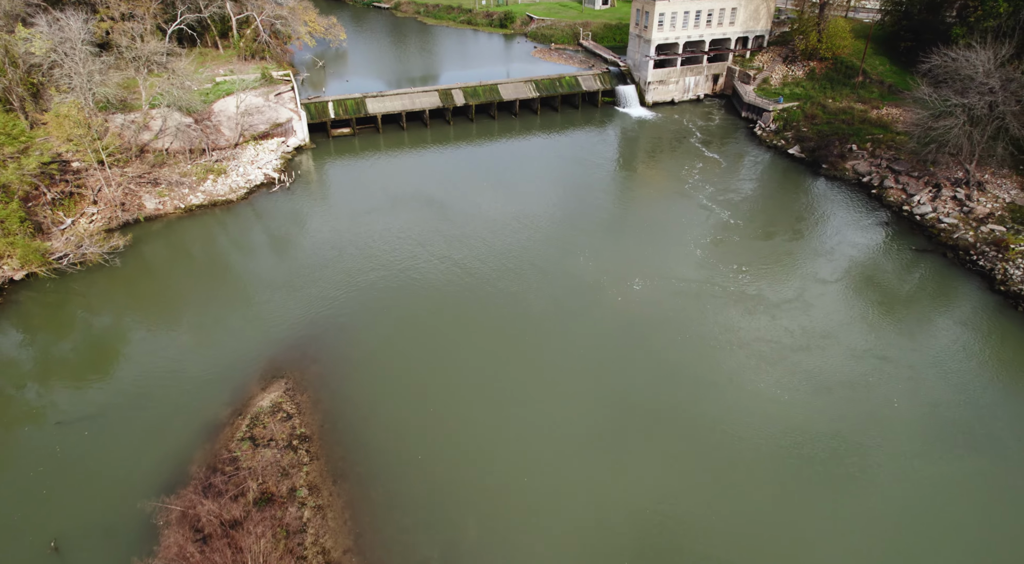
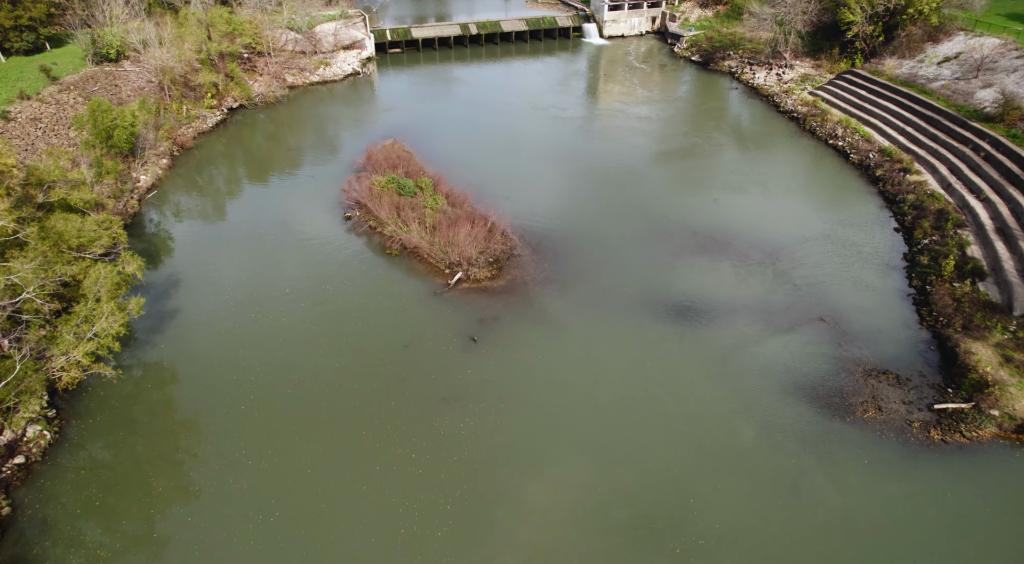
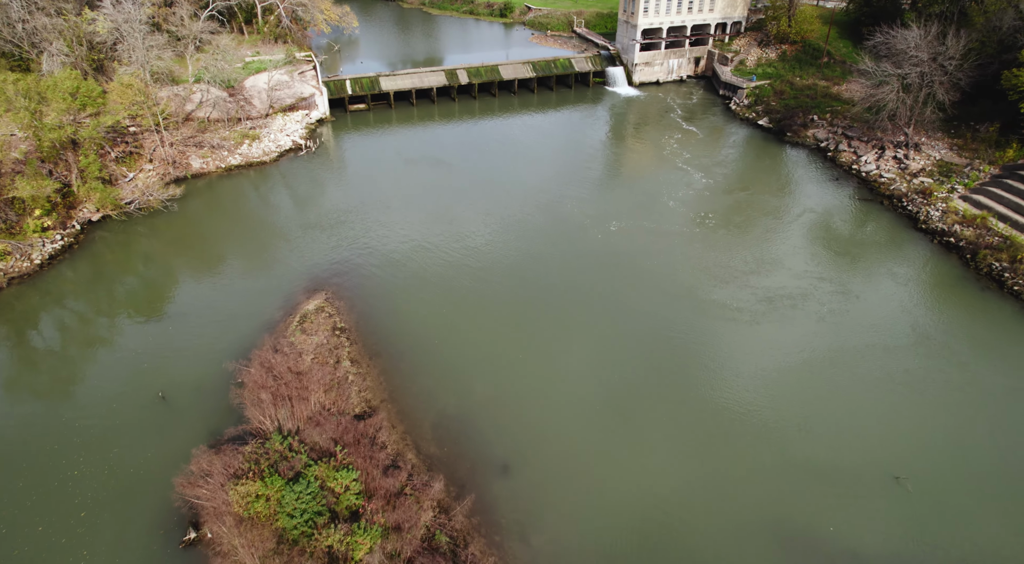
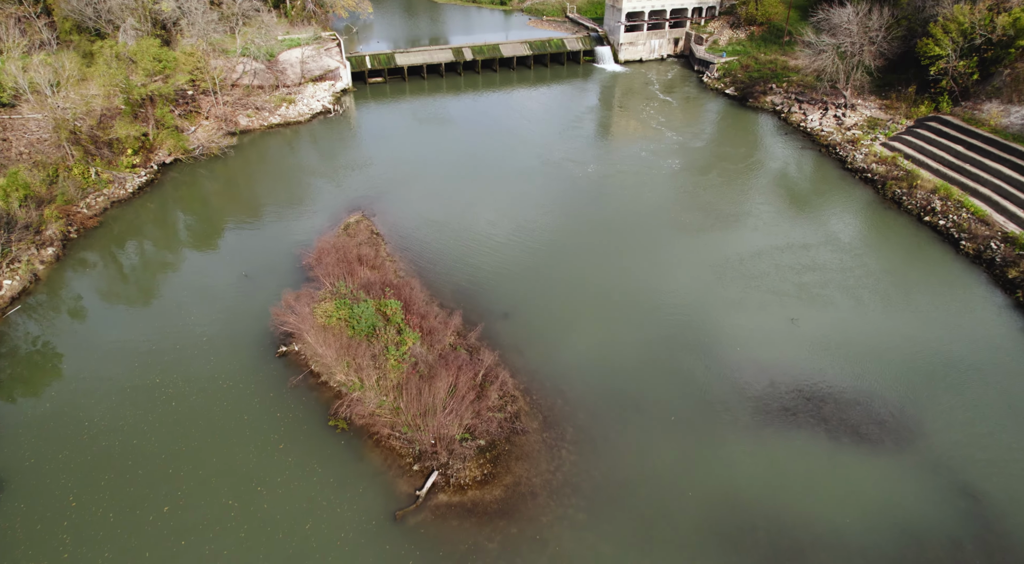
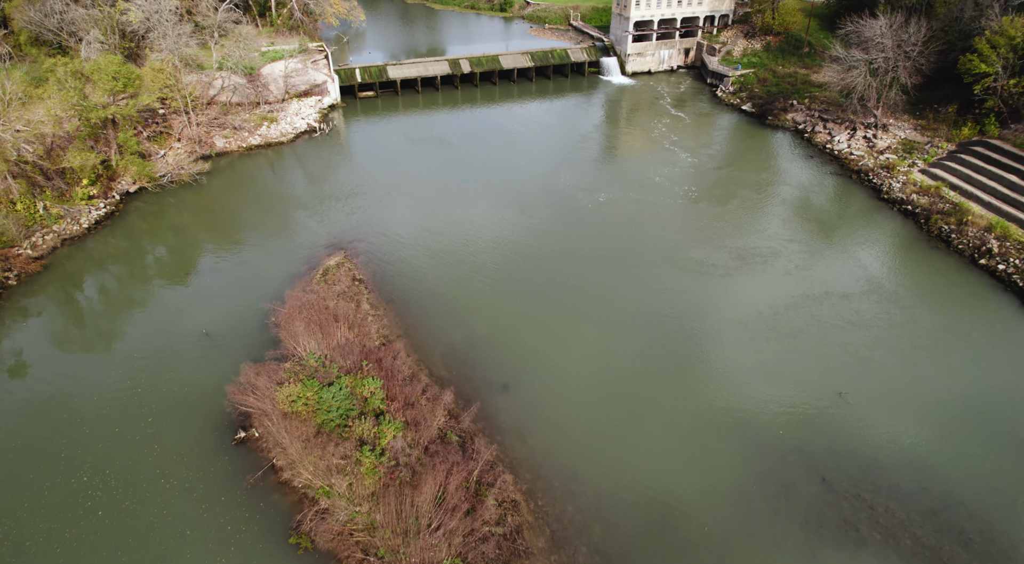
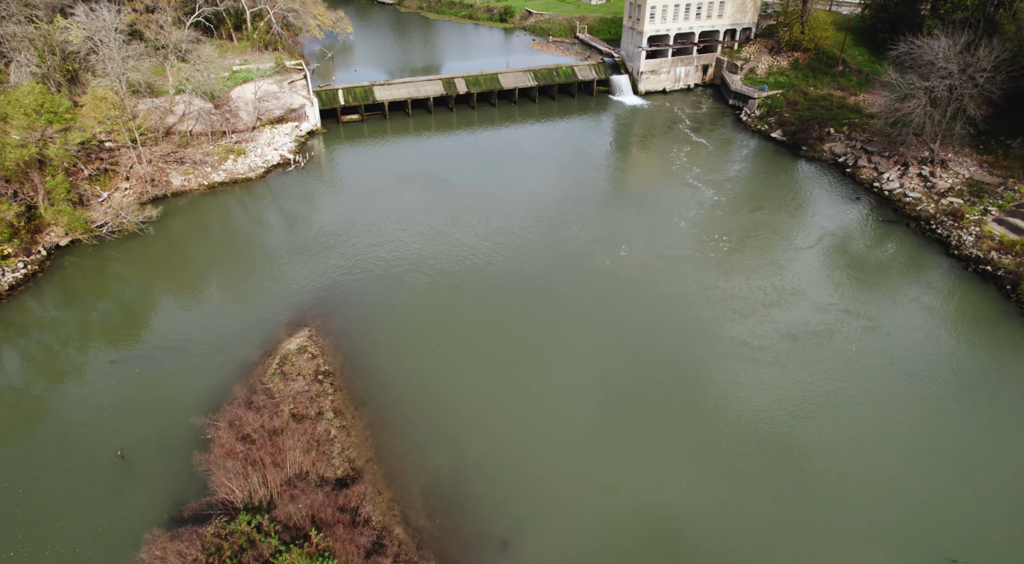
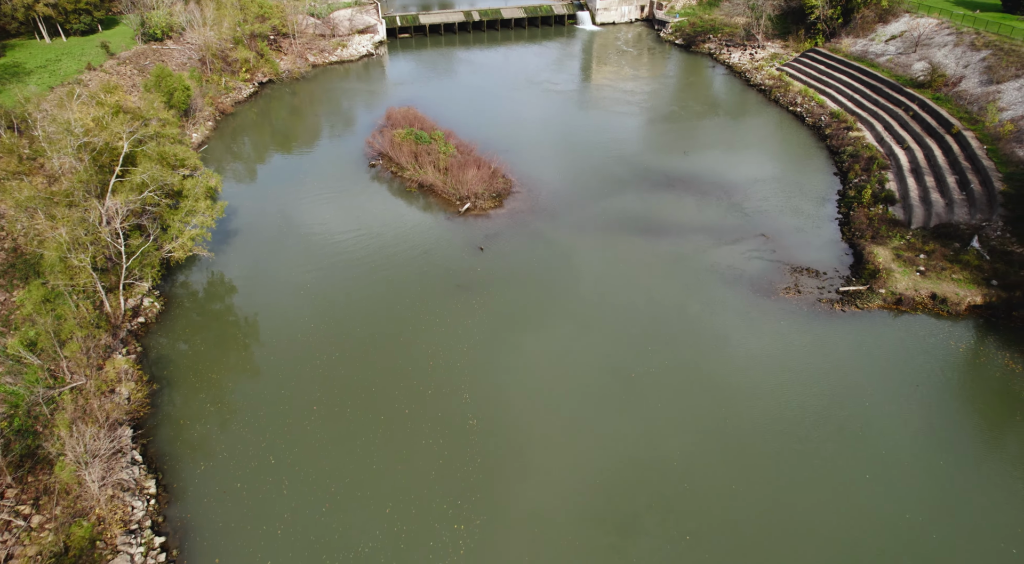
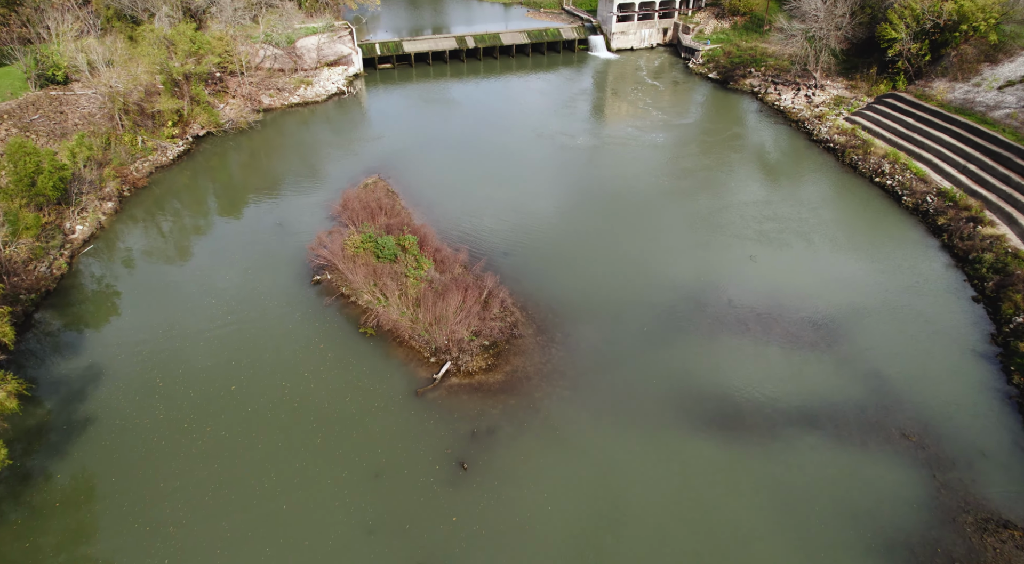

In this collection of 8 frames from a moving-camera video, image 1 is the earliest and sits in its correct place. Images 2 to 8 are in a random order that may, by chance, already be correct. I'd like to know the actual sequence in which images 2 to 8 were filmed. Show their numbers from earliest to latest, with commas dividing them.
6, 3, 5, 4, 8, 2, 7
